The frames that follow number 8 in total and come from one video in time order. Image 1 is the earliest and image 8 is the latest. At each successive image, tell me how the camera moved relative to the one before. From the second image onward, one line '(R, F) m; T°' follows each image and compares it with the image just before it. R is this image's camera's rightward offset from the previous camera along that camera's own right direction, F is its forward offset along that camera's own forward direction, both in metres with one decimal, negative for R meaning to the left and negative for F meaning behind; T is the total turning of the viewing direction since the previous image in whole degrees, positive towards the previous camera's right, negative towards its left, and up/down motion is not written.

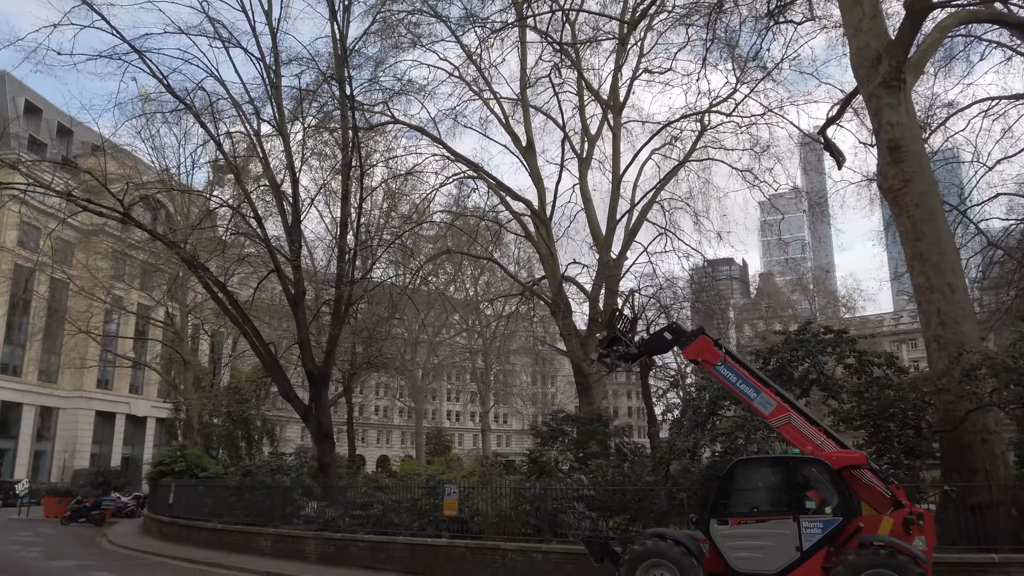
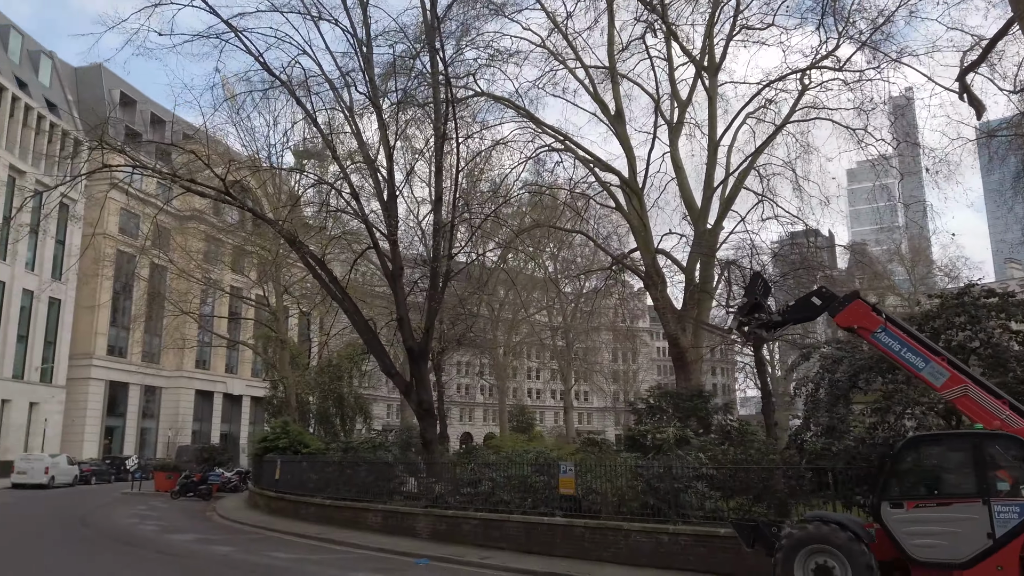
(-0.7, +0.5) m; -6°
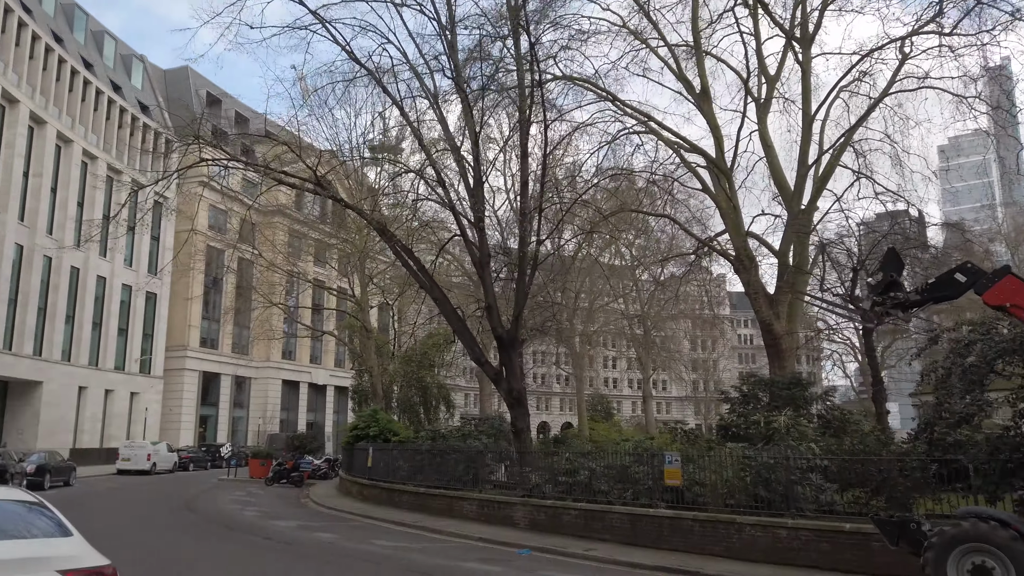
(-0.4, +0.3) m; -5°
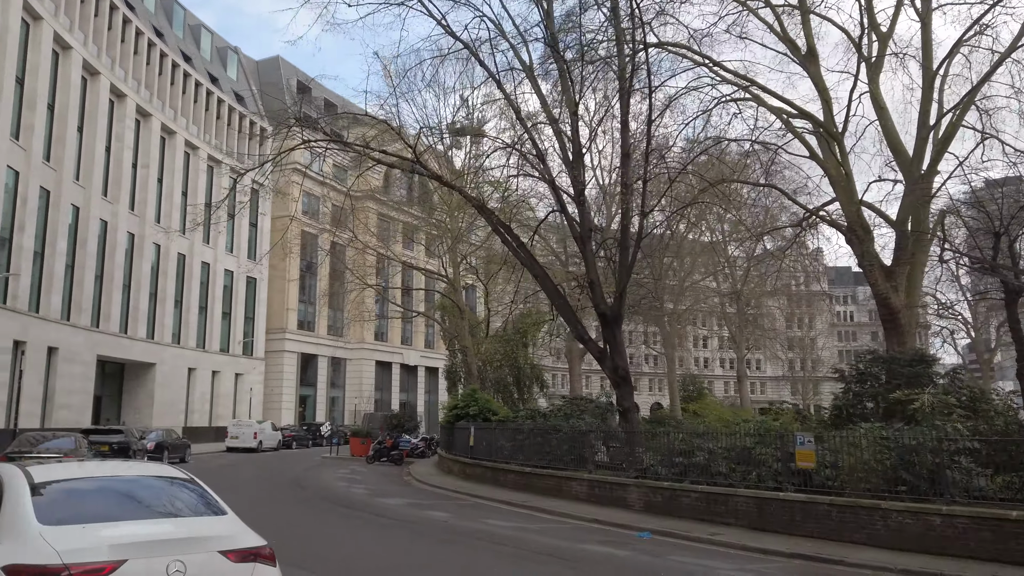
(-0.5, +0.4) m; -6°
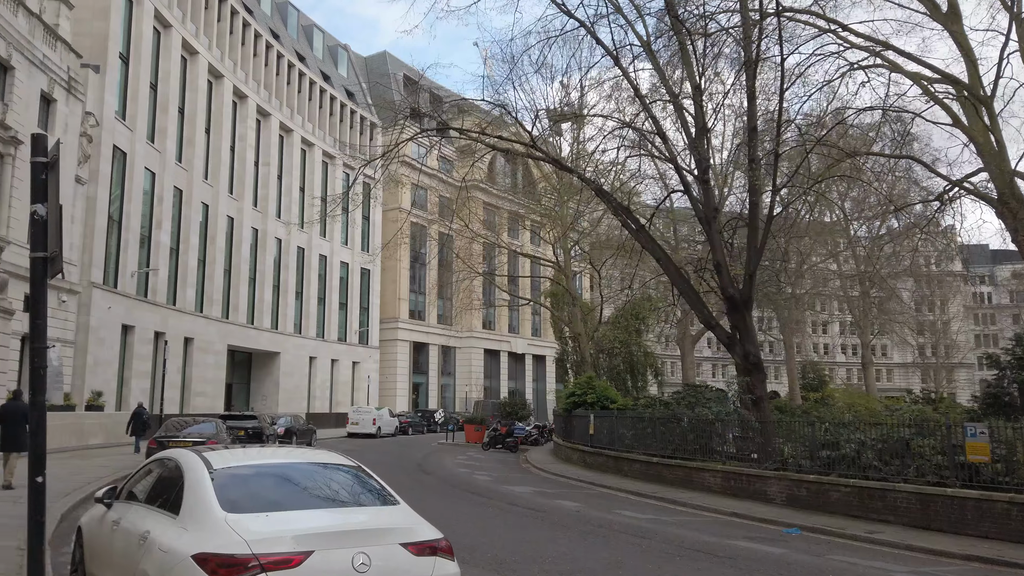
(-0.4, +0.3) m; -8°
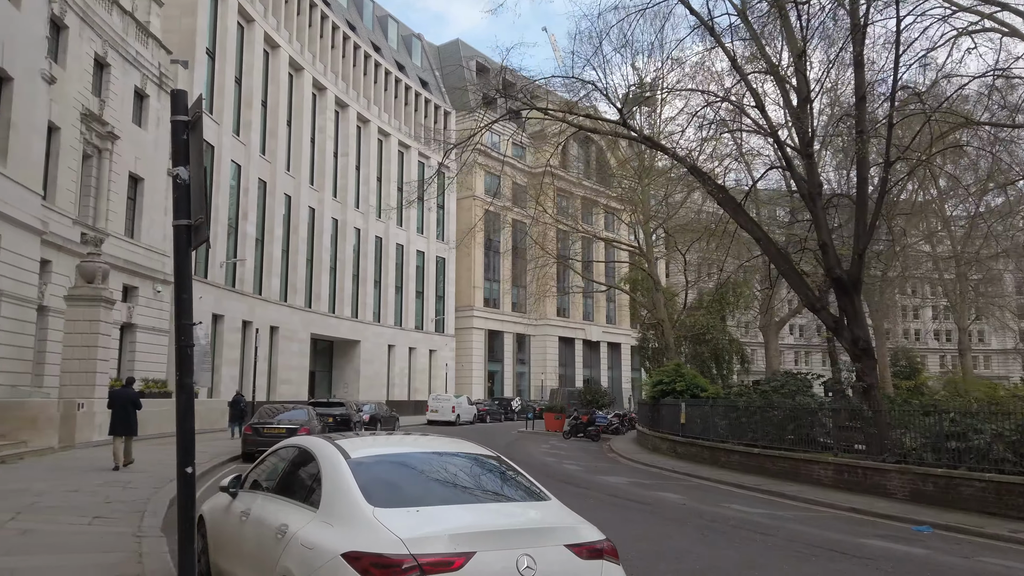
(-0.4, +0.4) m; -5°
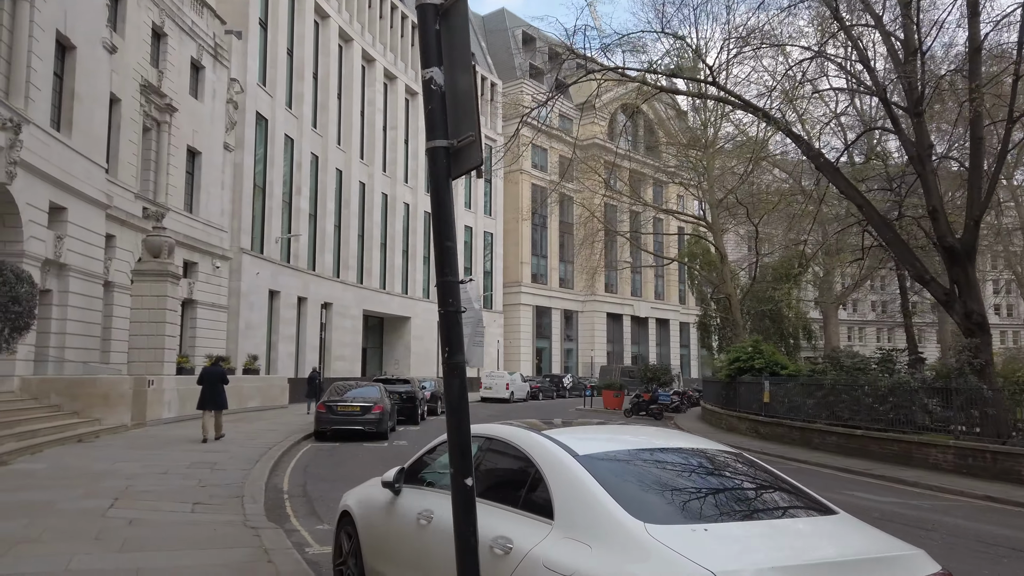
(-0.9, +0.7) m; -3°
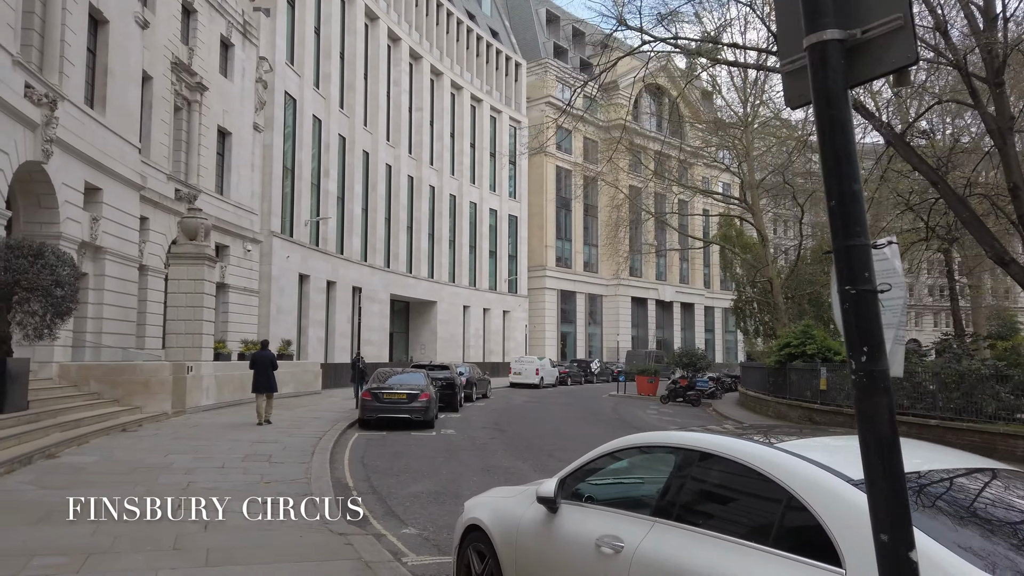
(-0.7, +0.6) m; -1°
